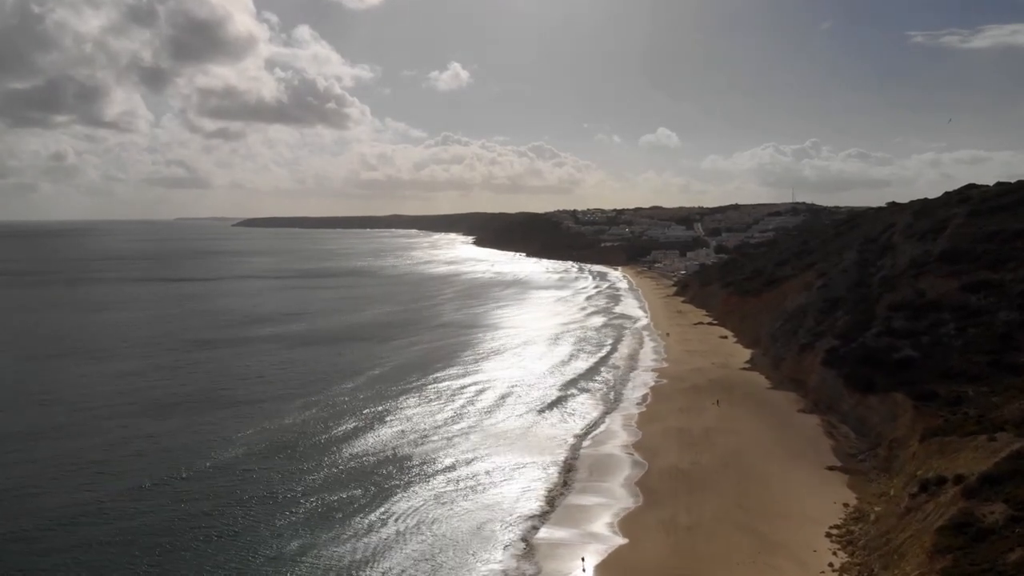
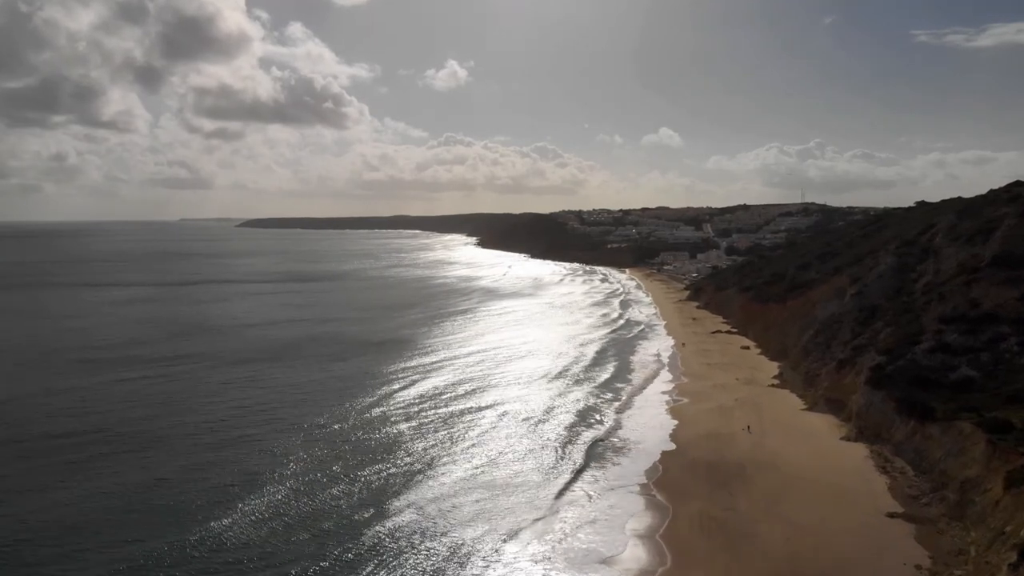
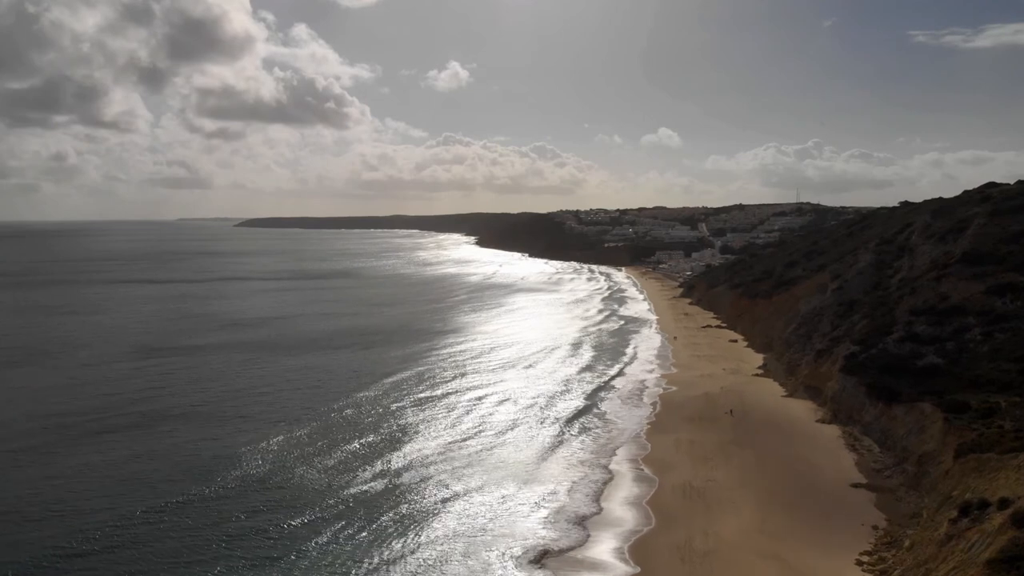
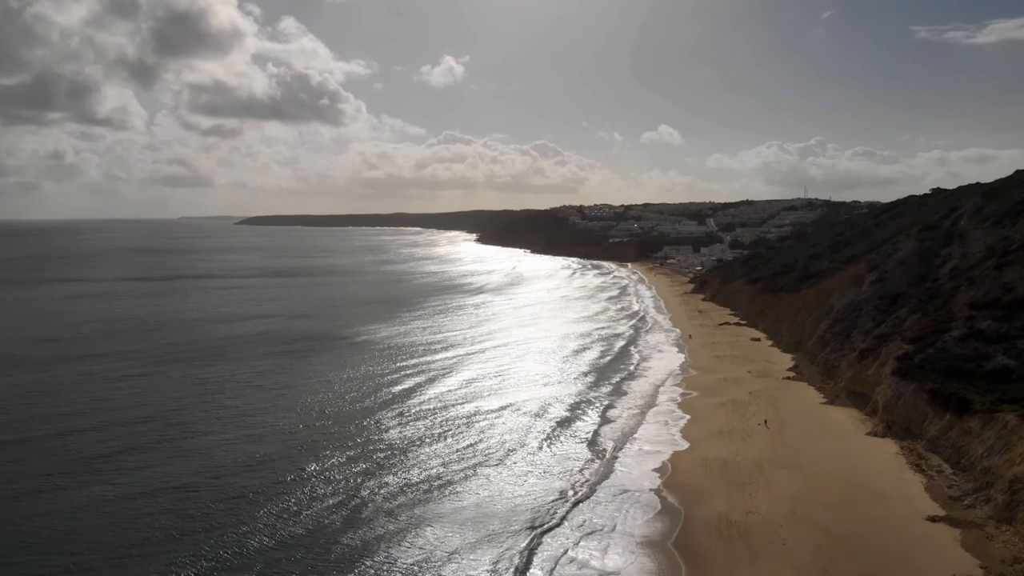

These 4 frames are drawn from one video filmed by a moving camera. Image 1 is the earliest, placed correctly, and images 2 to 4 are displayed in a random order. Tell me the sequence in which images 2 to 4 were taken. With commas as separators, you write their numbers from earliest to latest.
3, 2, 4
